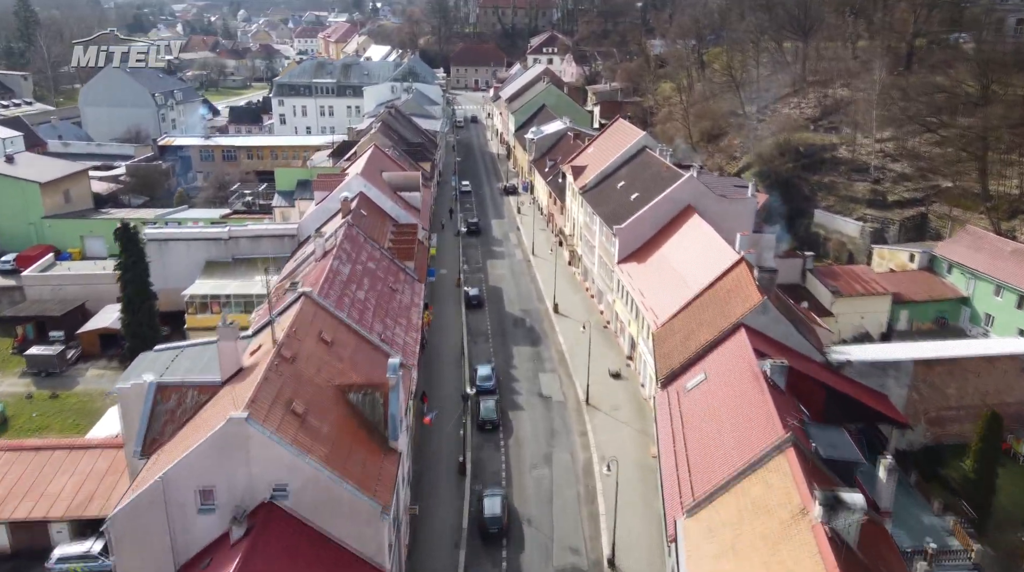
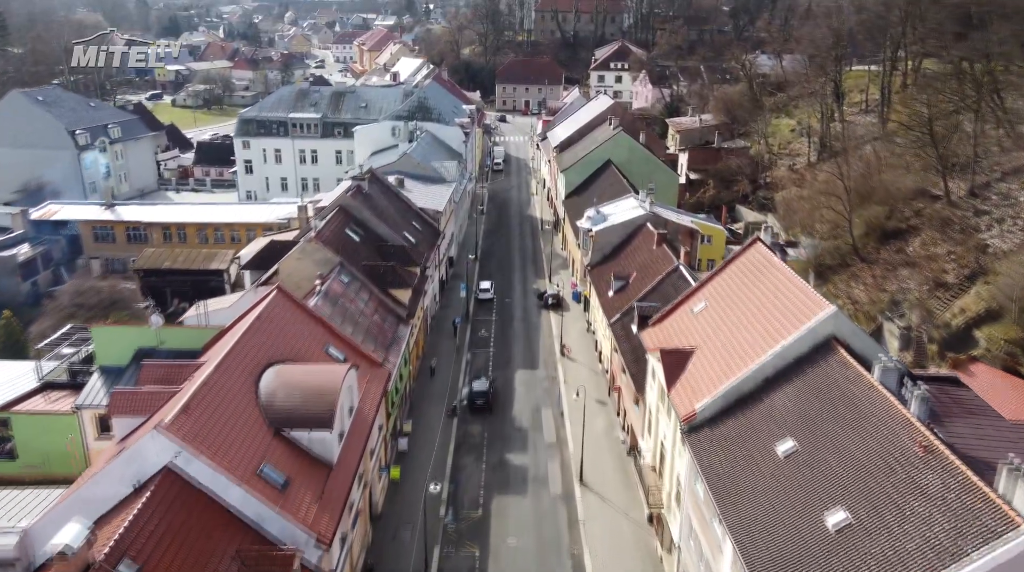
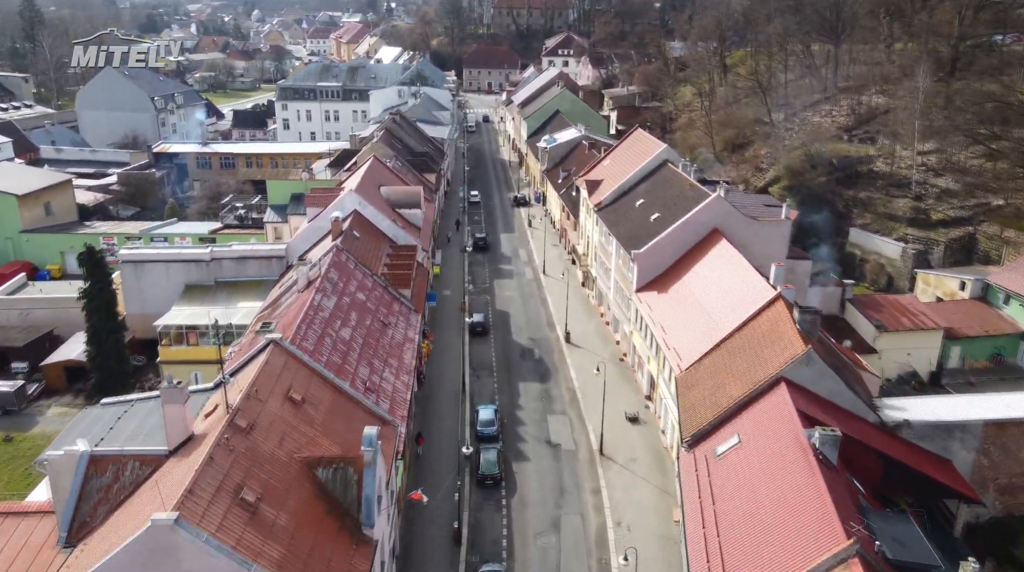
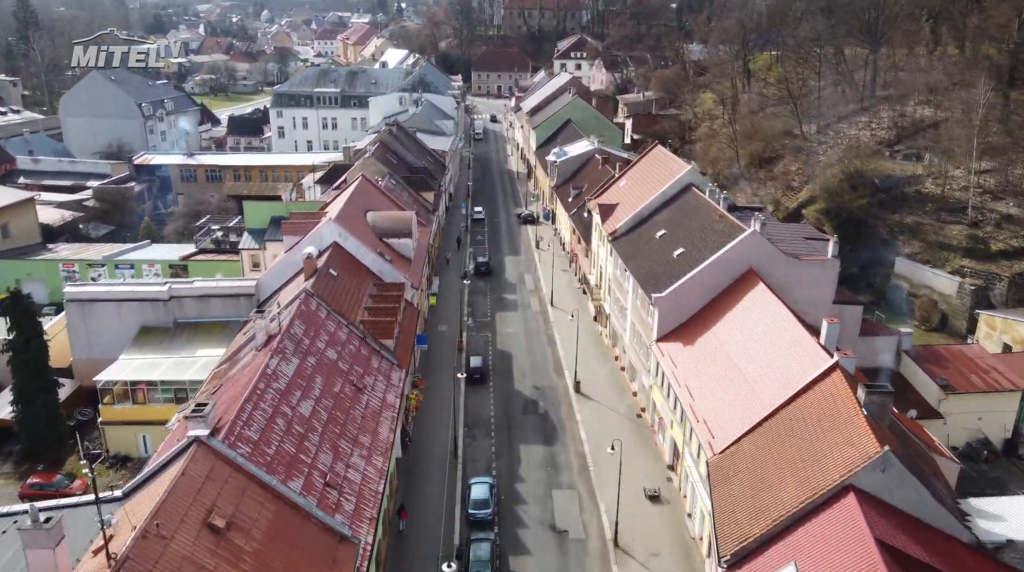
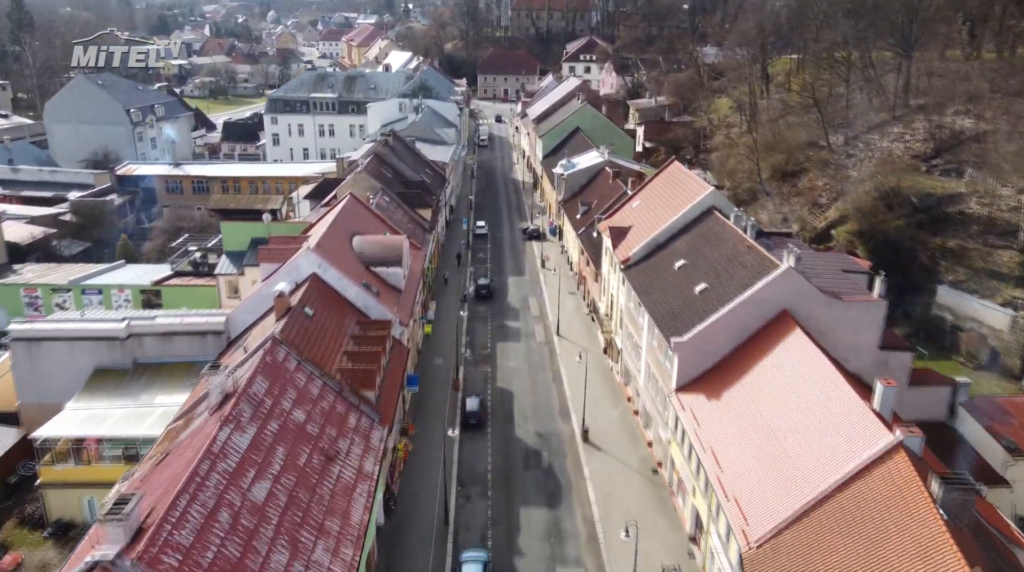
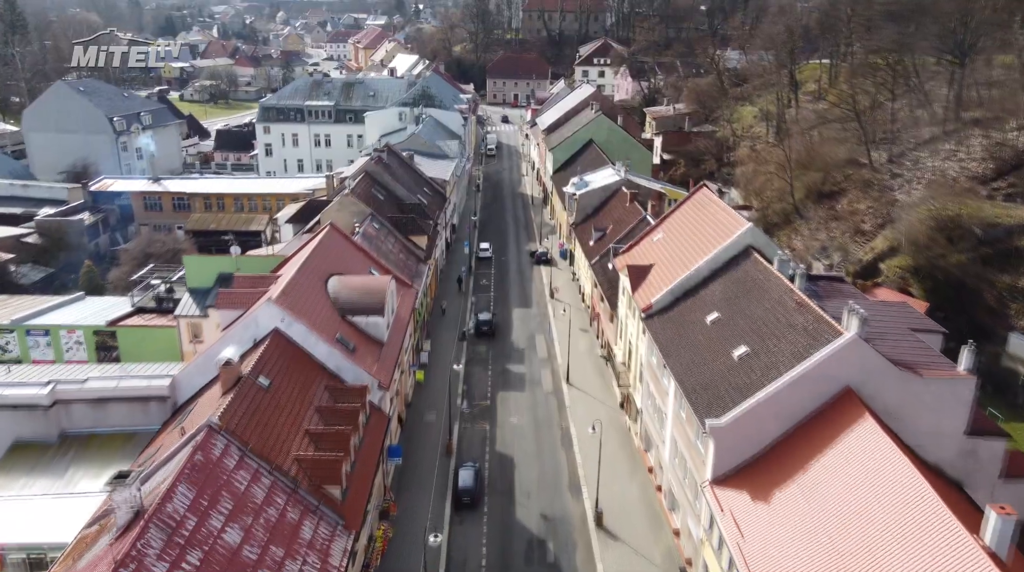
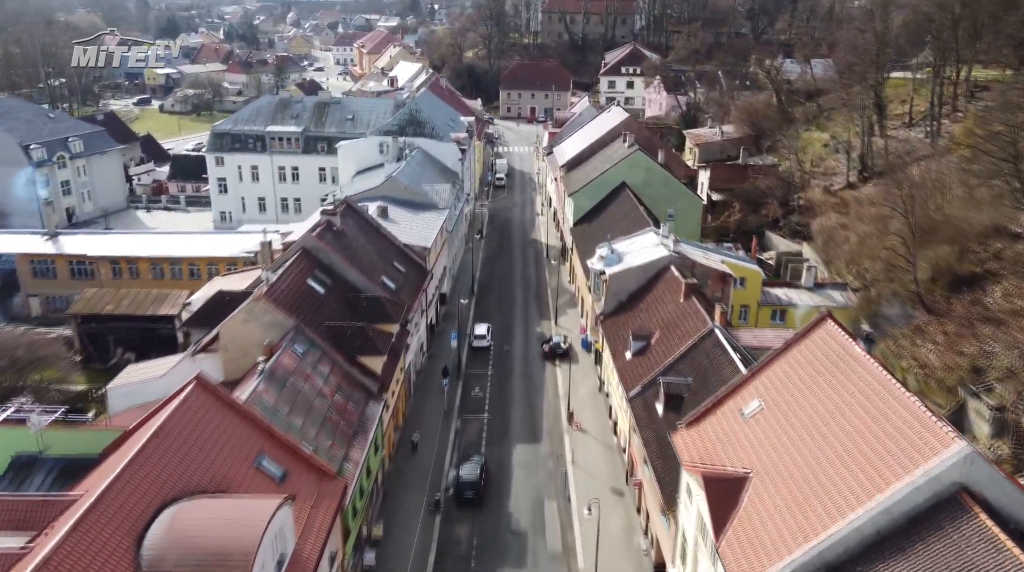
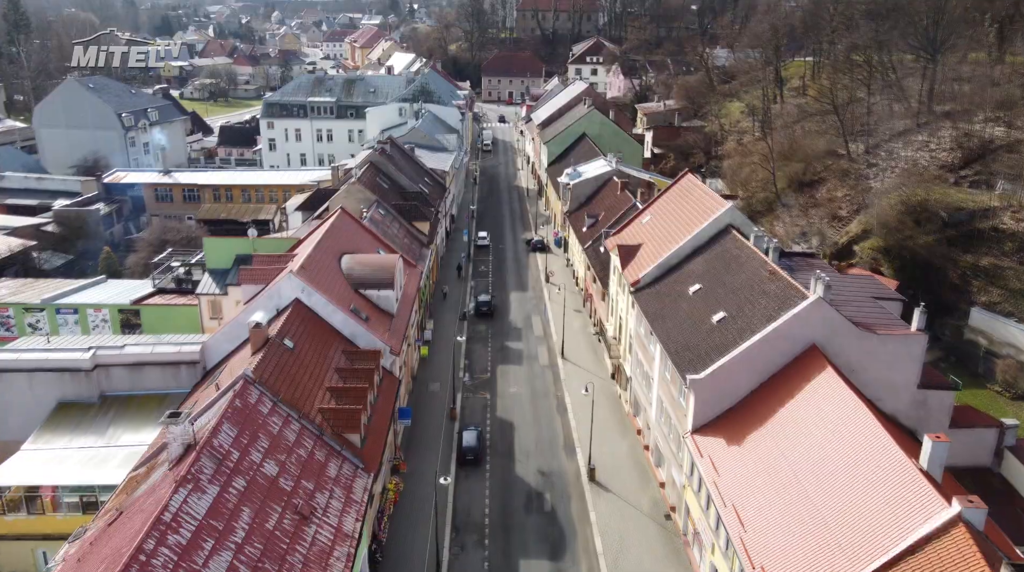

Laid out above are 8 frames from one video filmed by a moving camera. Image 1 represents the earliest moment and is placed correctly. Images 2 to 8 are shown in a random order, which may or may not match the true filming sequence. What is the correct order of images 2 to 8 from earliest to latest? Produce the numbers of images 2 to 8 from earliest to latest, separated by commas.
3, 4, 5, 8, 6, 2, 7
